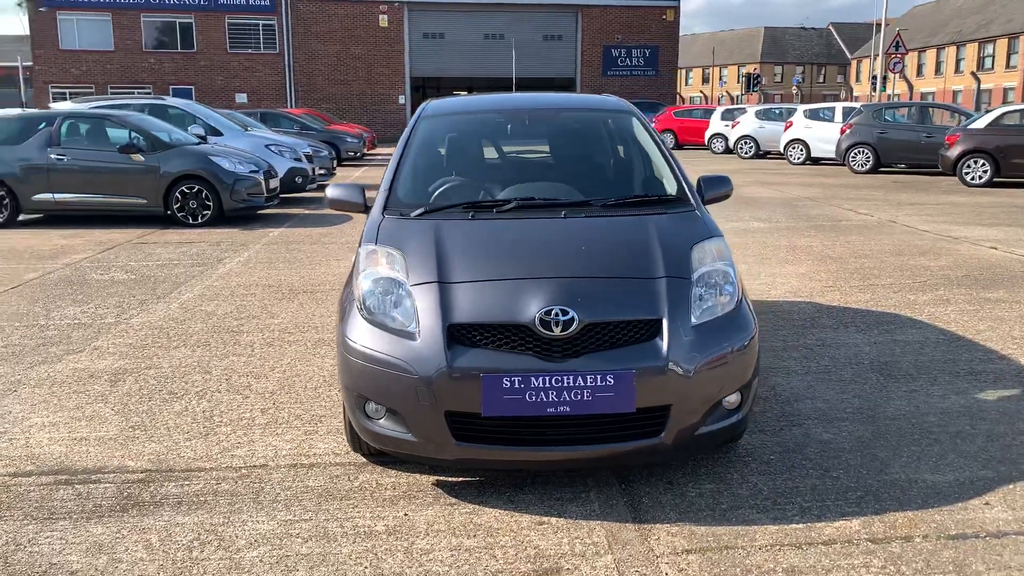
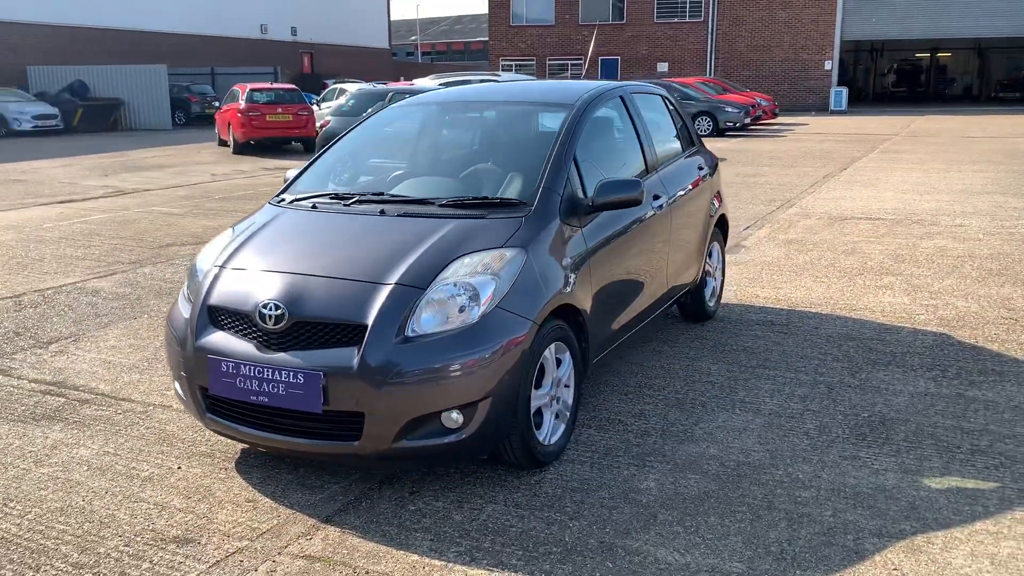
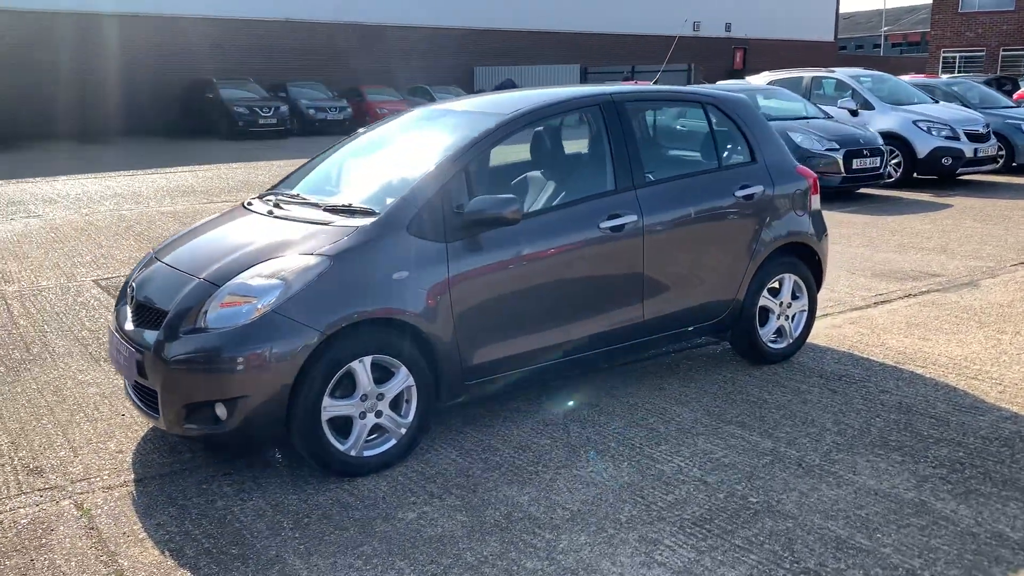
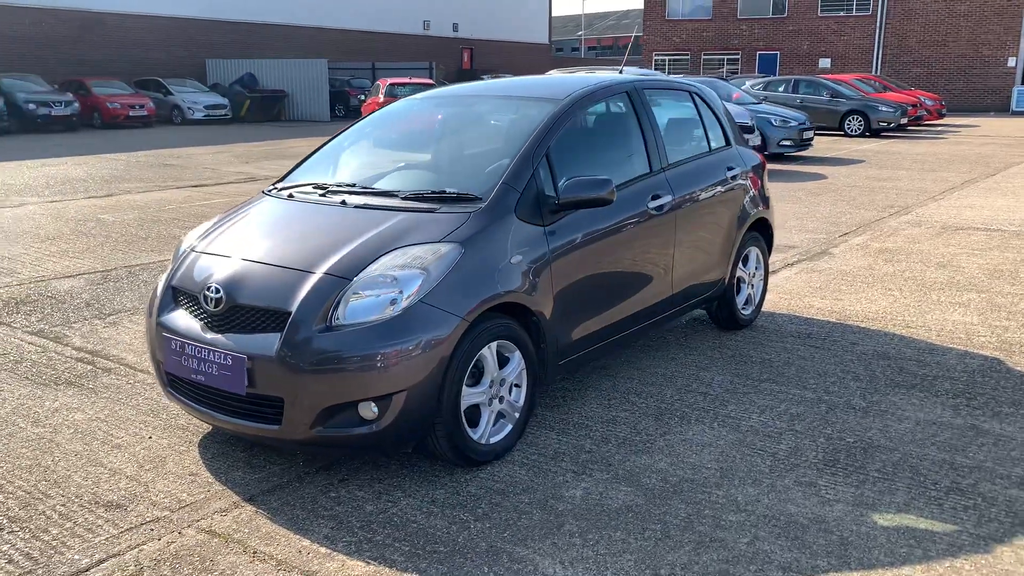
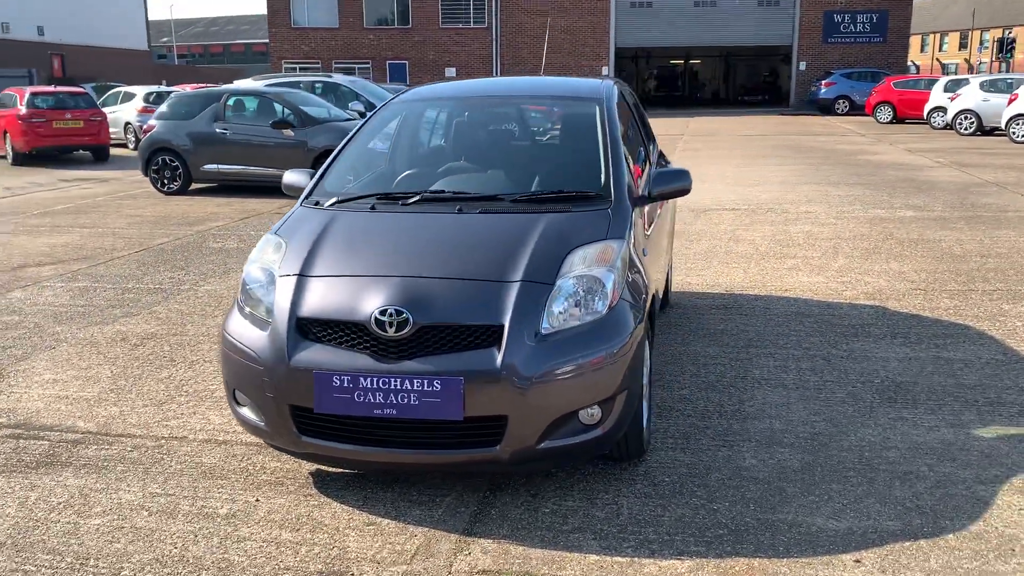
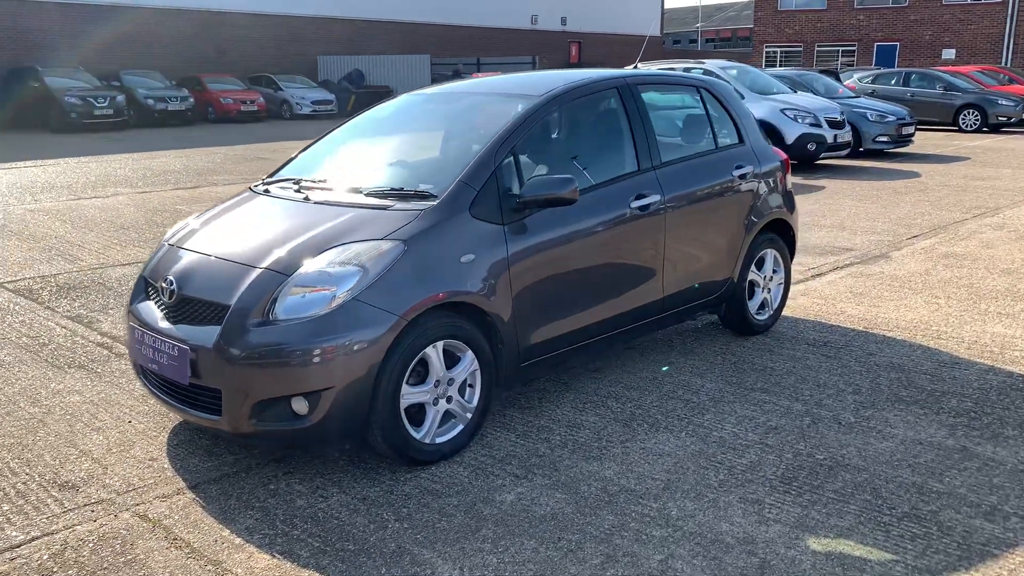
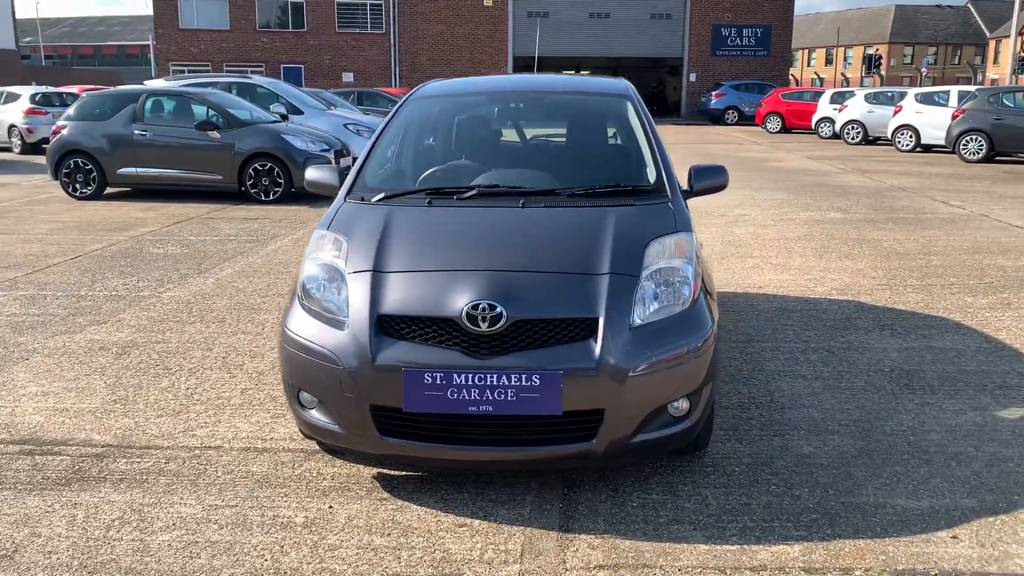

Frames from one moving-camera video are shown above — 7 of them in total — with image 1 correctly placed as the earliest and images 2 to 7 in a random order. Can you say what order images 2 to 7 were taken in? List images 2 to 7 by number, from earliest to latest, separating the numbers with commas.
7, 5, 2, 4, 6, 3
